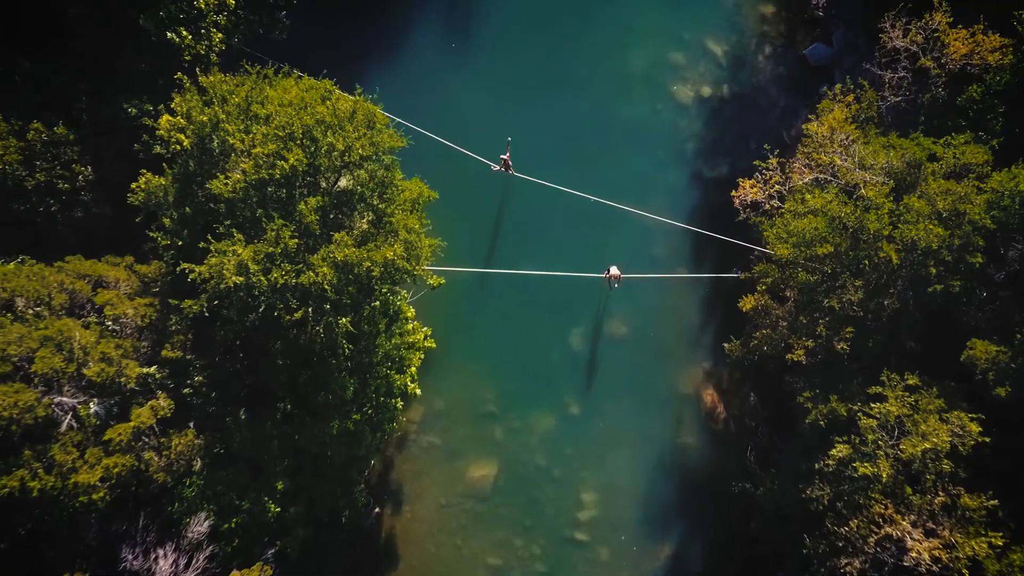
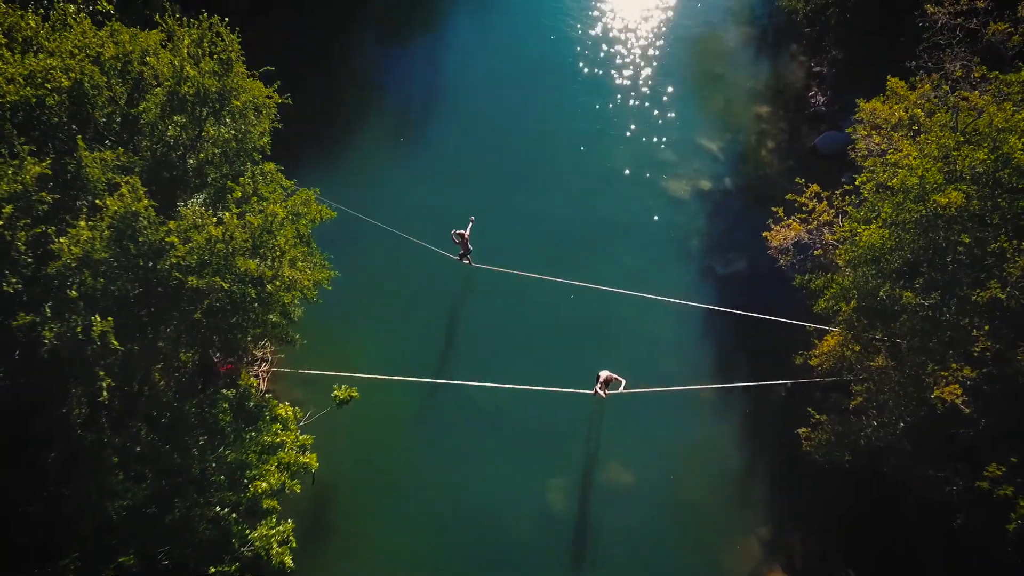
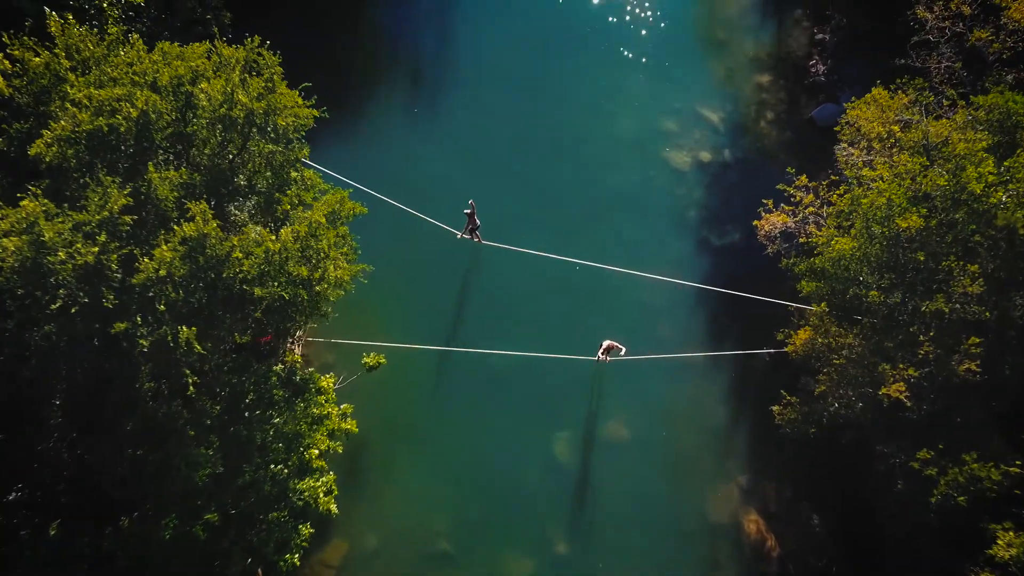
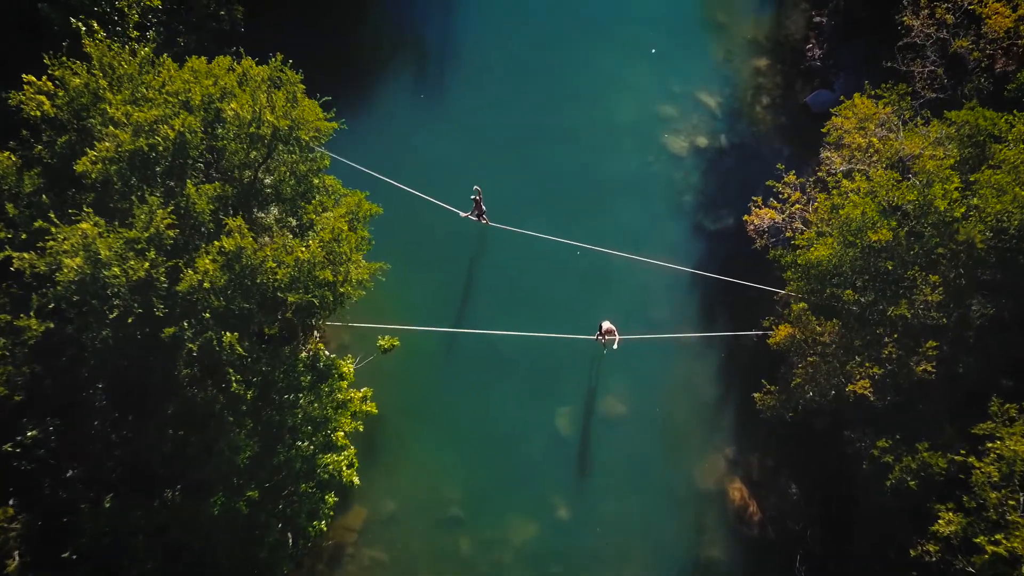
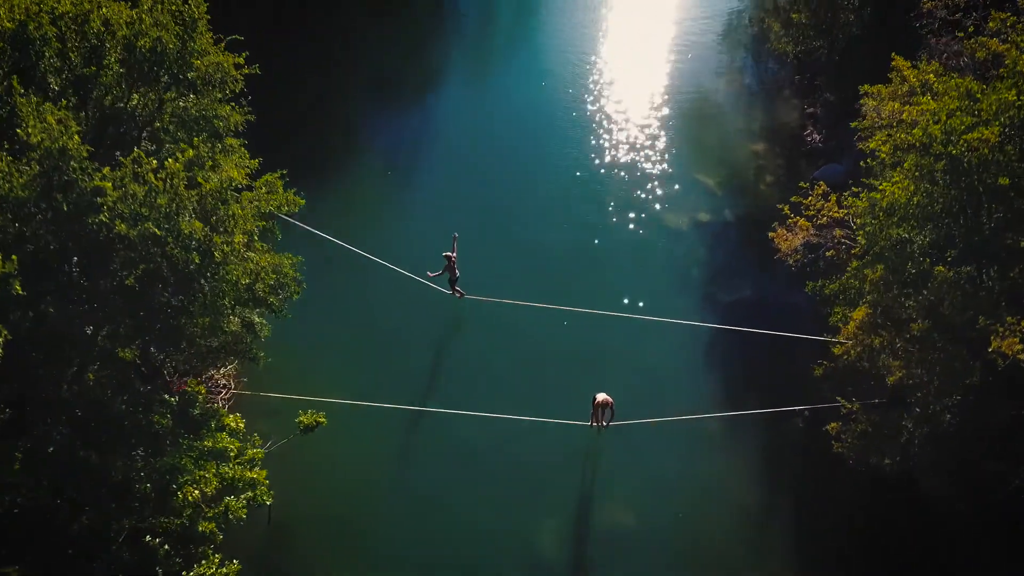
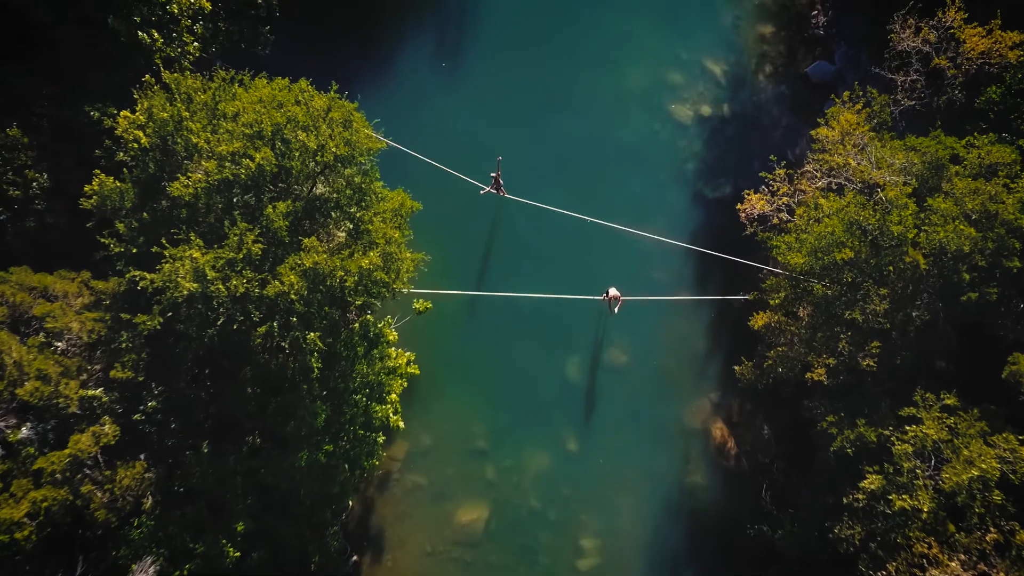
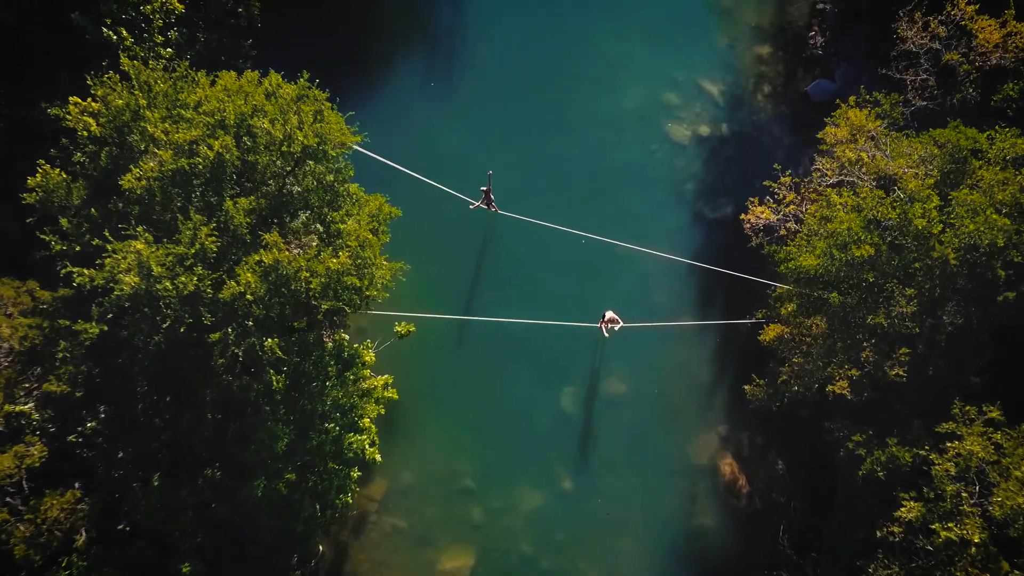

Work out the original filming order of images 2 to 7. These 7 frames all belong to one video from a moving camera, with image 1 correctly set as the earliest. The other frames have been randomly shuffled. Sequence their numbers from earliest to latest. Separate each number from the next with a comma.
6, 7, 4, 3, 2, 5
